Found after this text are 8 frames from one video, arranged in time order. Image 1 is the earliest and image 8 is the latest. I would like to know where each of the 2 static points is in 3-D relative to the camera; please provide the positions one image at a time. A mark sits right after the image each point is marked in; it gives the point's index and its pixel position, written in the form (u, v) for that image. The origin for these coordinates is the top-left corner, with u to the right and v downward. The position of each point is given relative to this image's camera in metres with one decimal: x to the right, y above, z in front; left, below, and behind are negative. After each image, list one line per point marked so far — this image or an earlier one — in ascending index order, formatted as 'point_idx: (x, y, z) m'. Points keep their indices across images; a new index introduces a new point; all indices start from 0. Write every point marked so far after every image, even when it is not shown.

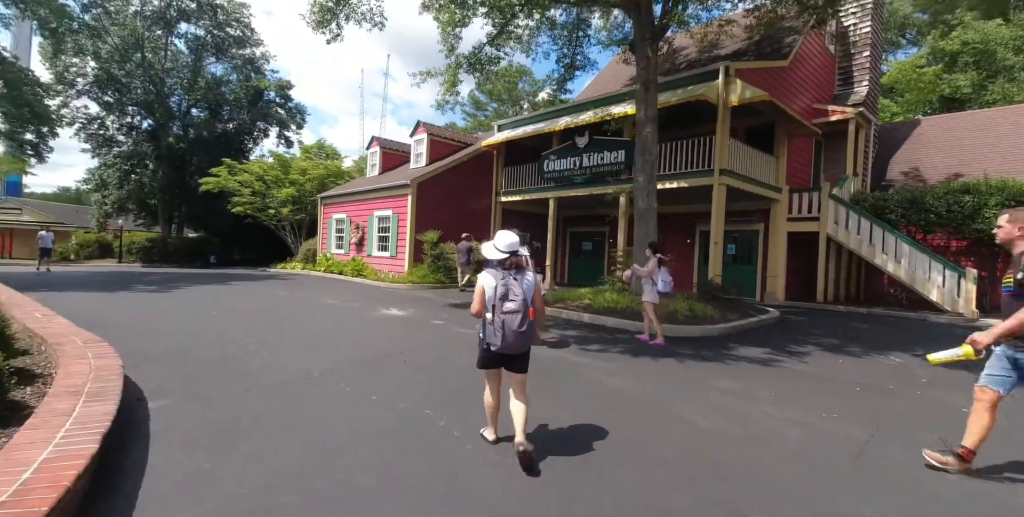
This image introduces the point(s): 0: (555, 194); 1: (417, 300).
0: (+1.3, +2.0, +14.7) m
1: (-2.4, -1.0, +11.7) m
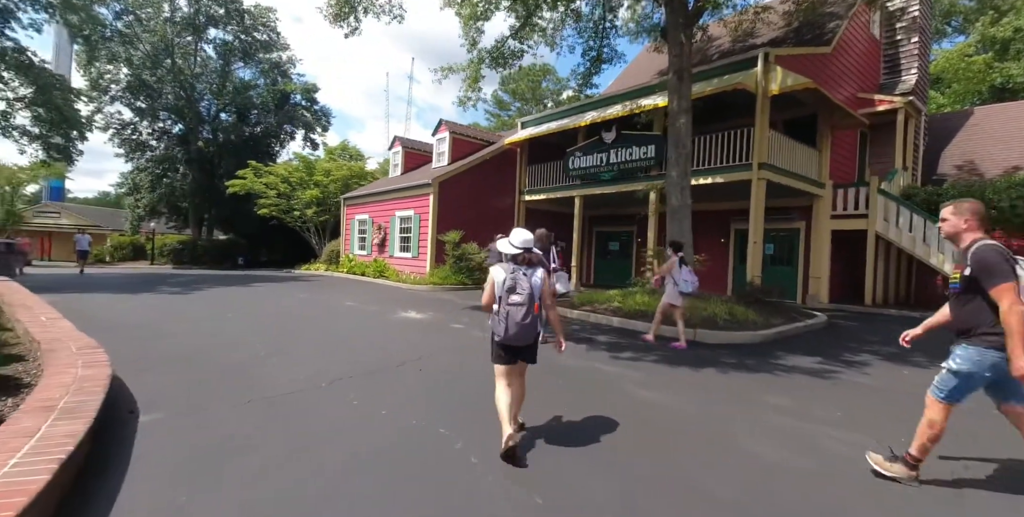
0: (+2.1, +2.0, +14.1) m
1: (-1.8, -1.1, +11.4) m
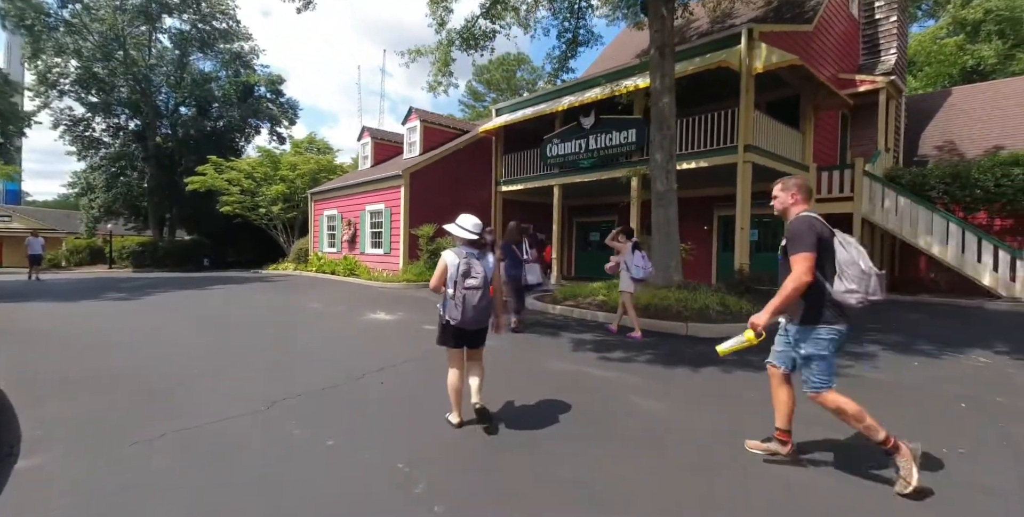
0: (+1.4, +2.3, +13.5) m
1: (-2.3, -1.0, +10.6) m
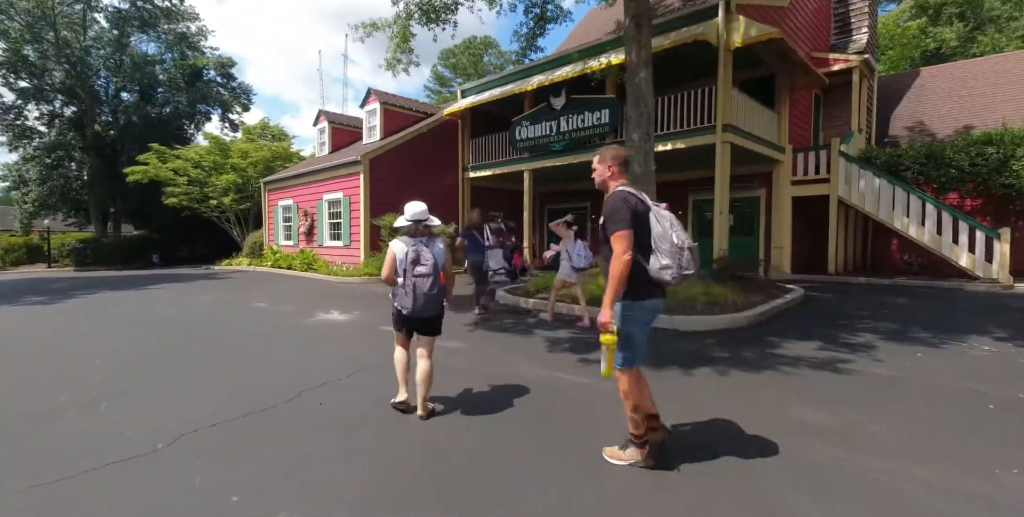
0: (+0.5, +2.6, +12.8) m
1: (-2.9, -0.8, +9.8) m
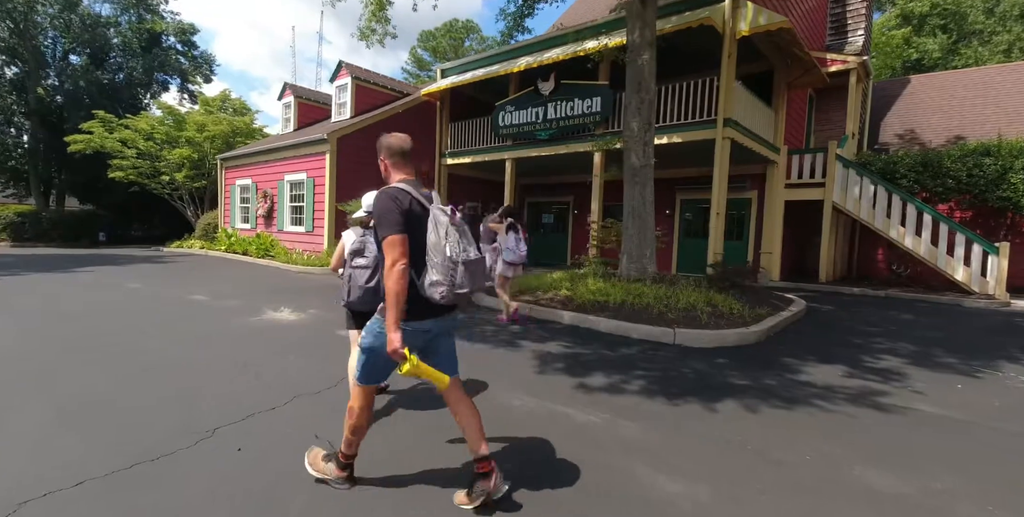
0: (0.0, +2.7, +11.9) m
1: (-3.4, -0.6, +8.7) m
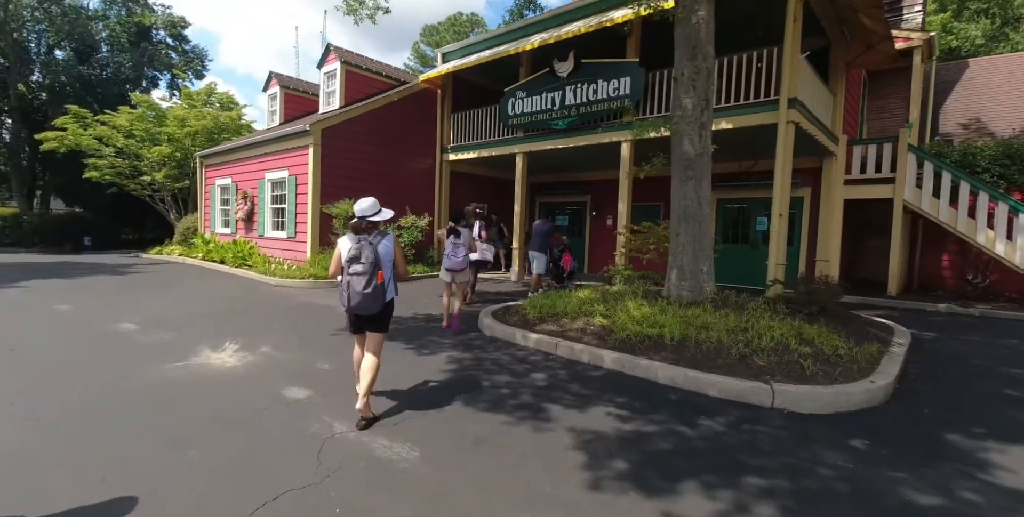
0: (+0.3, +2.5, +10.3) m
1: (-3.1, -0.8, +7.2) m
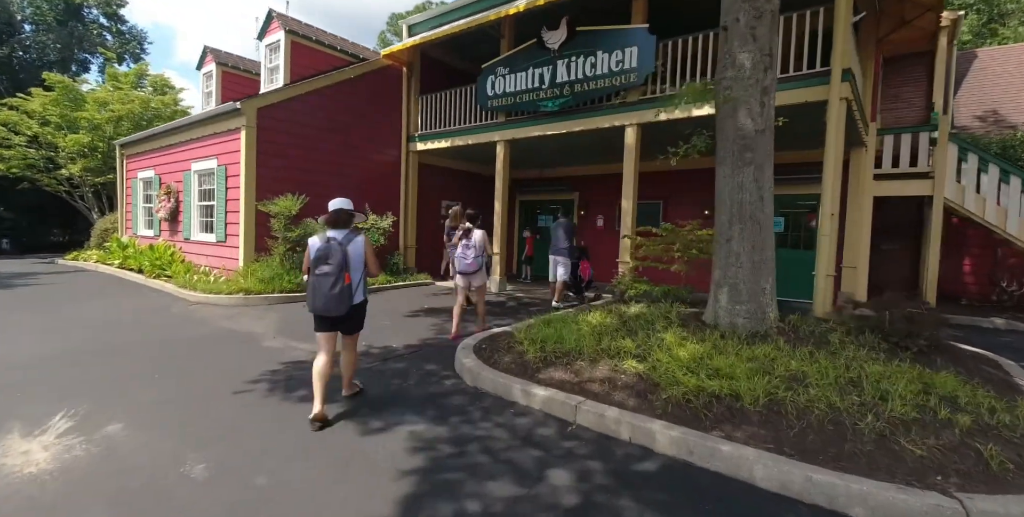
0: (-0.1, +2.3, +8.6) m
1: (-3.3, -1.0, +5.3) m
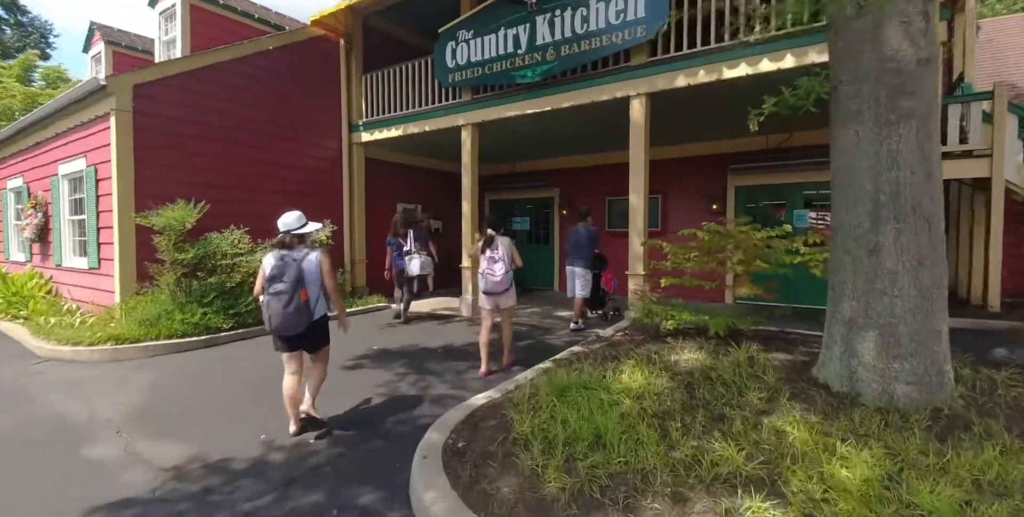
0: (-0.5, +2.1, +6.8) m
1: (-3.3, -1.3, +3.2) m
